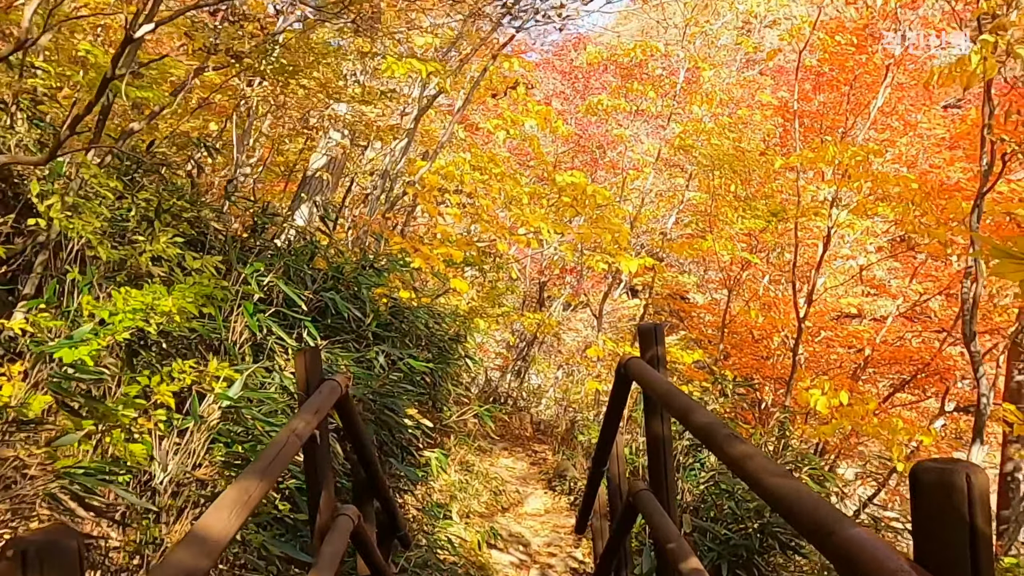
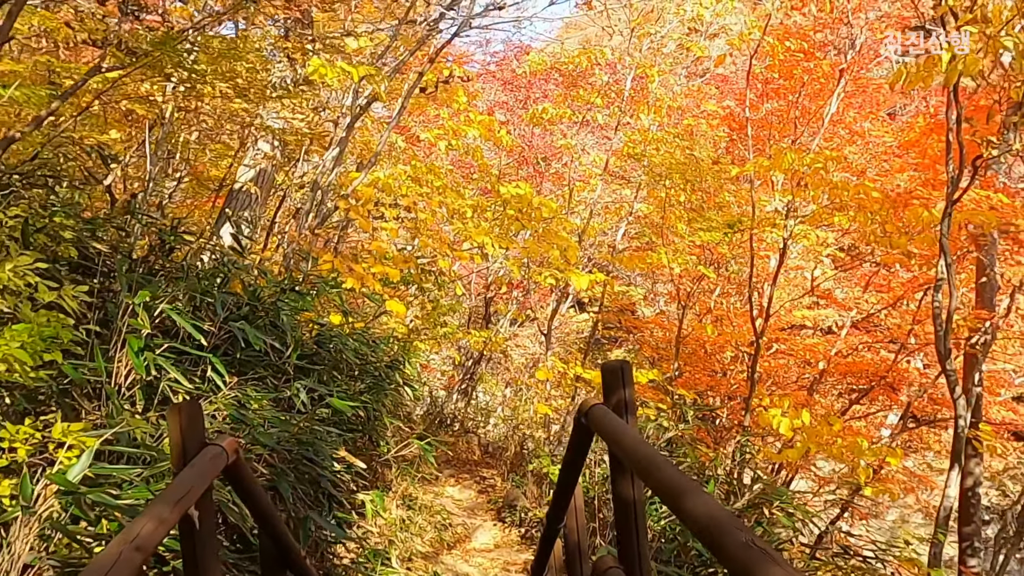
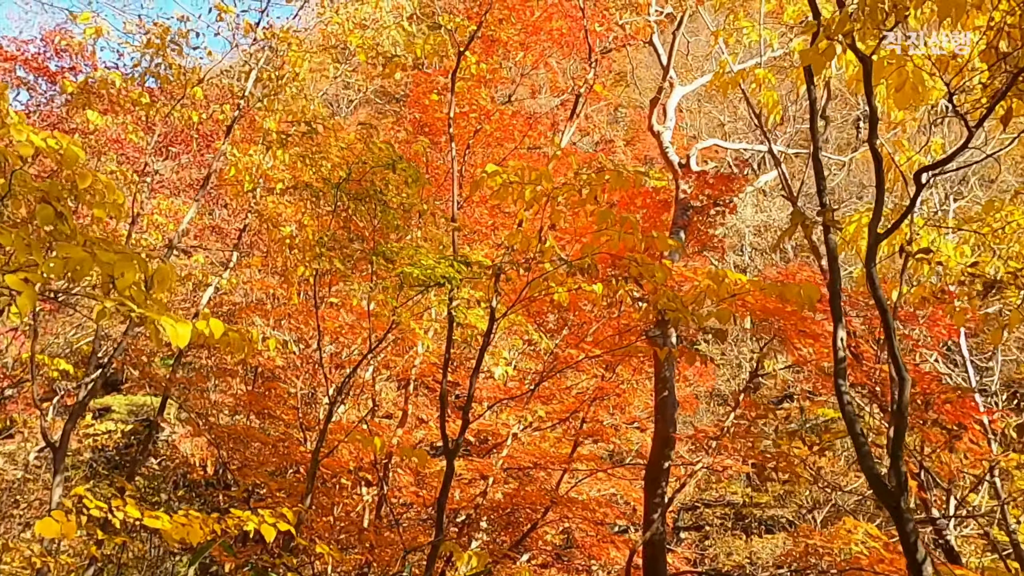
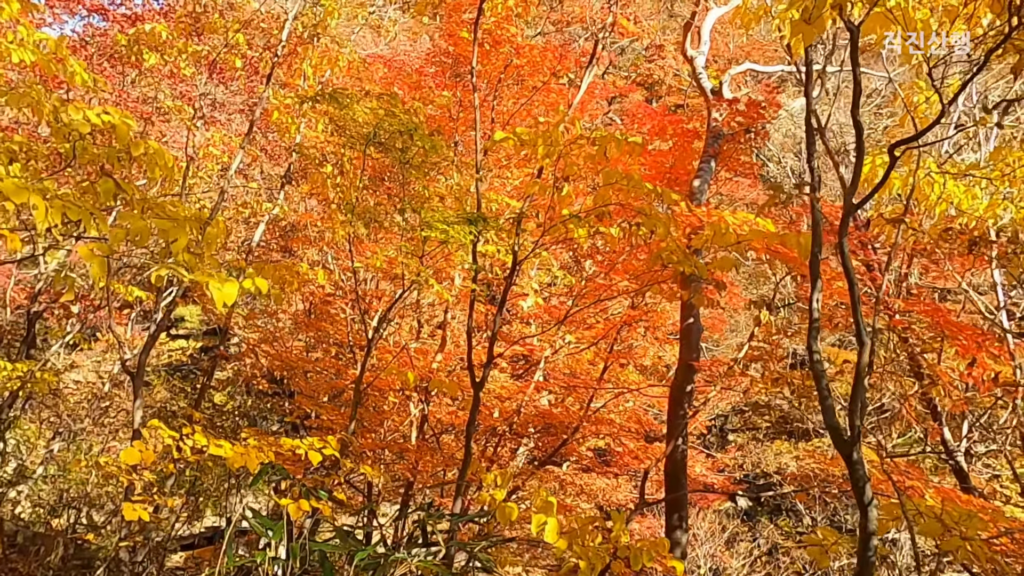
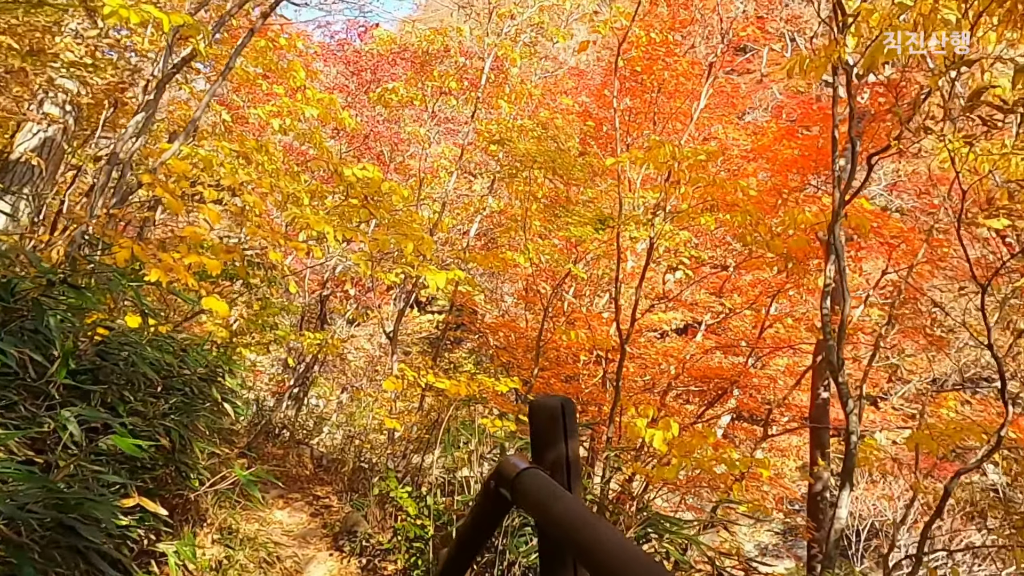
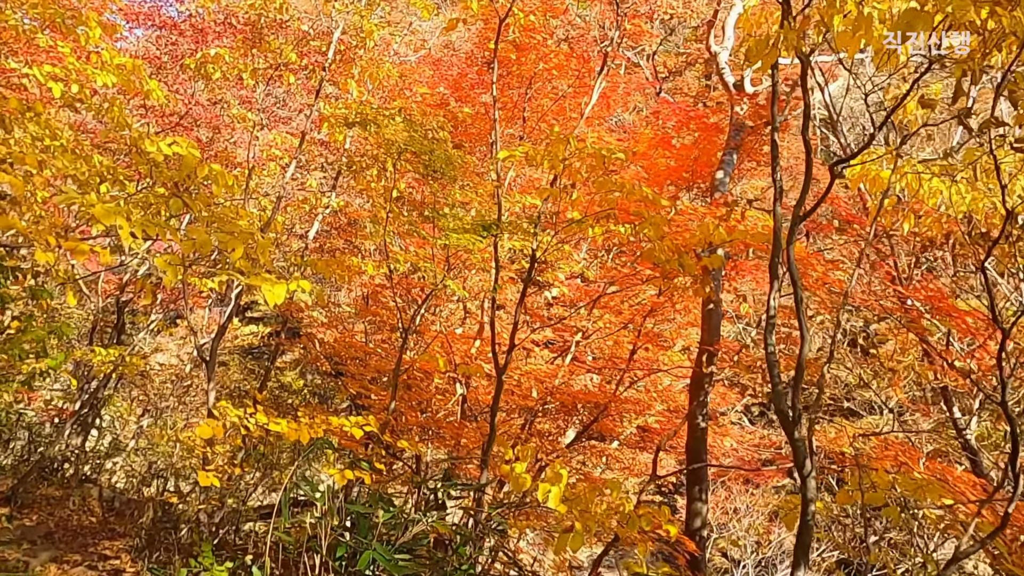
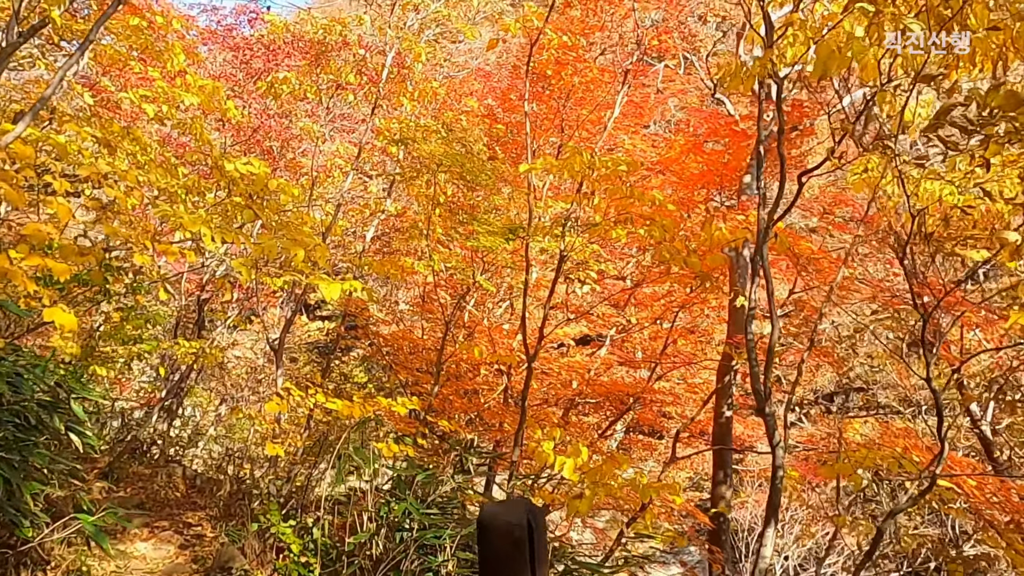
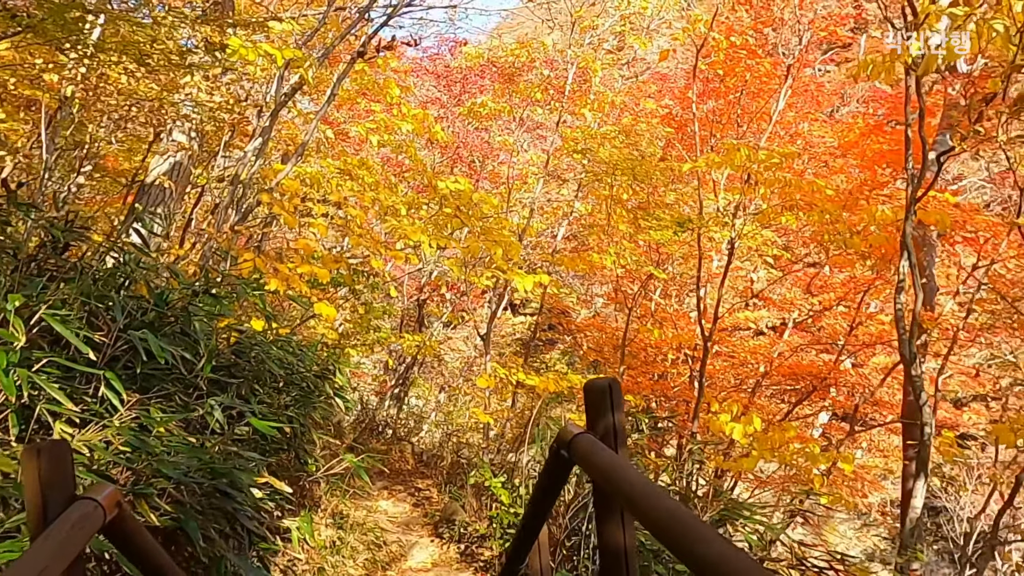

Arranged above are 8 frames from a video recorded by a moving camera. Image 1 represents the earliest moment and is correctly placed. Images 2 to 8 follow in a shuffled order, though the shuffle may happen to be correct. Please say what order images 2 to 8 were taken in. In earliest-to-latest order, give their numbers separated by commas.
2, 8, 5, 7, 6, 4, 3
